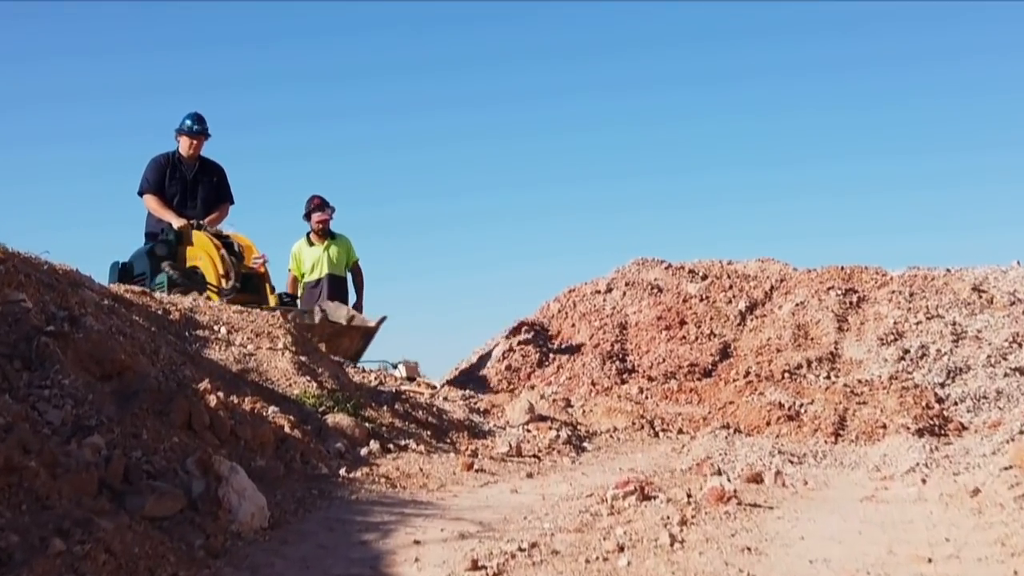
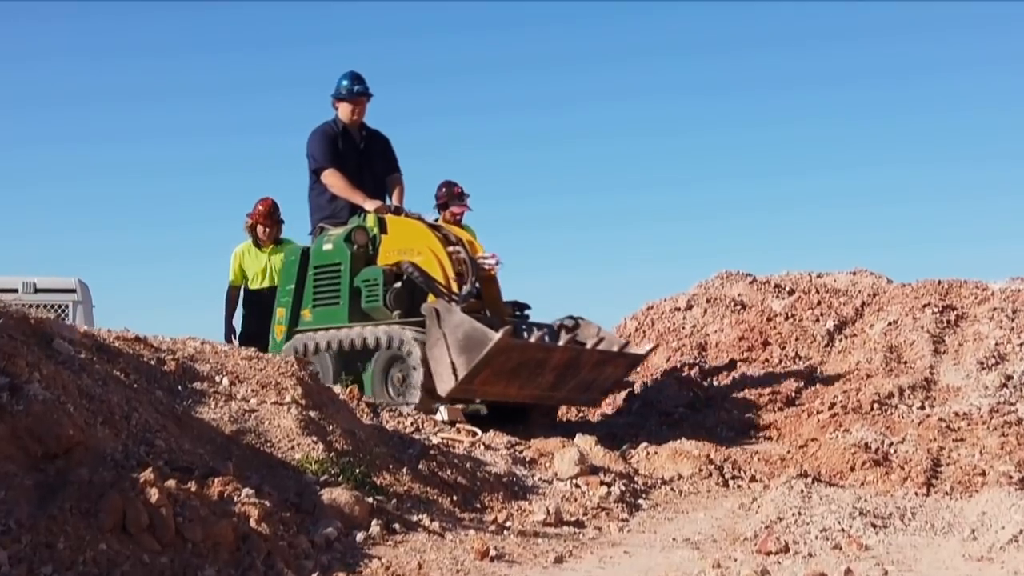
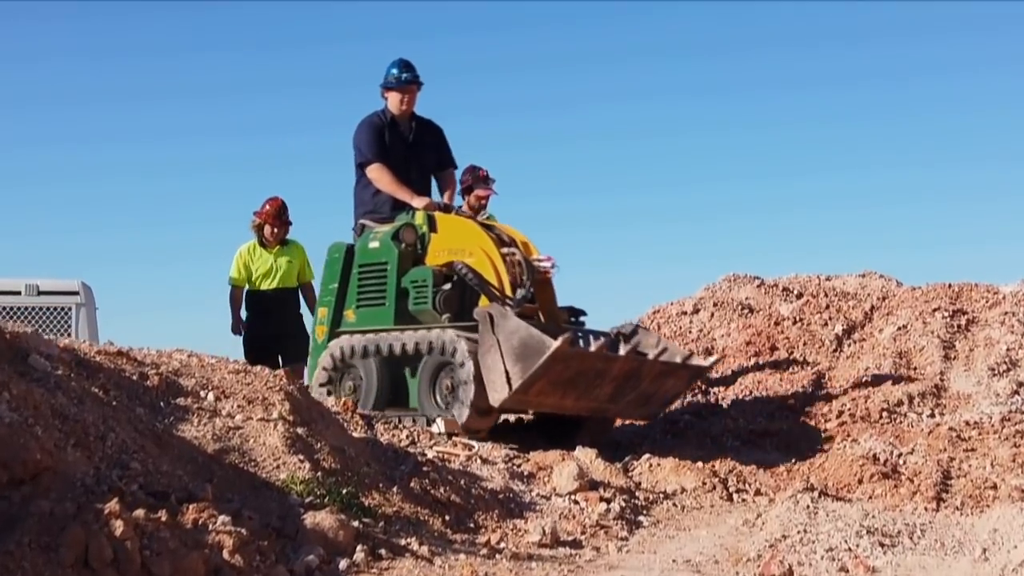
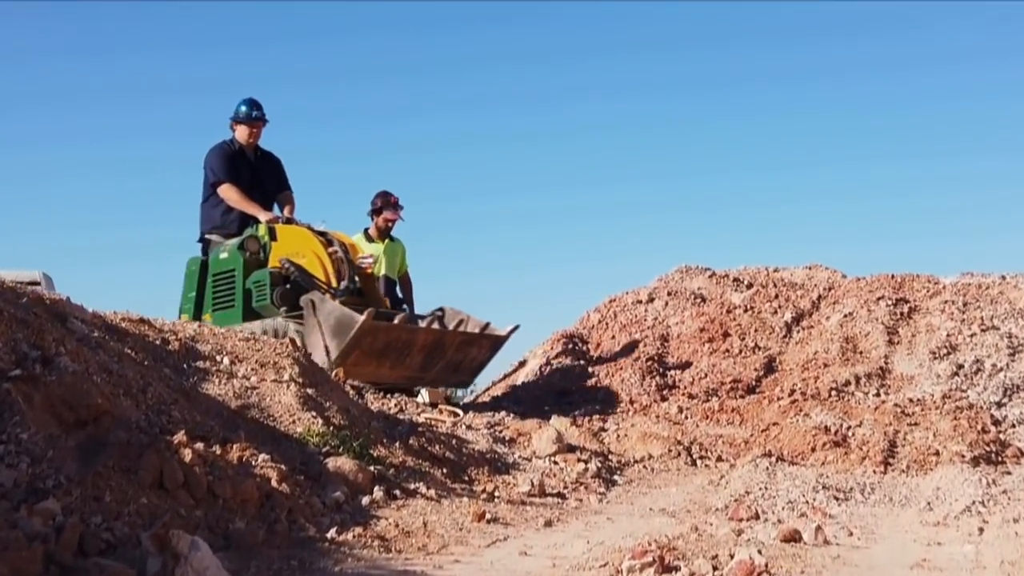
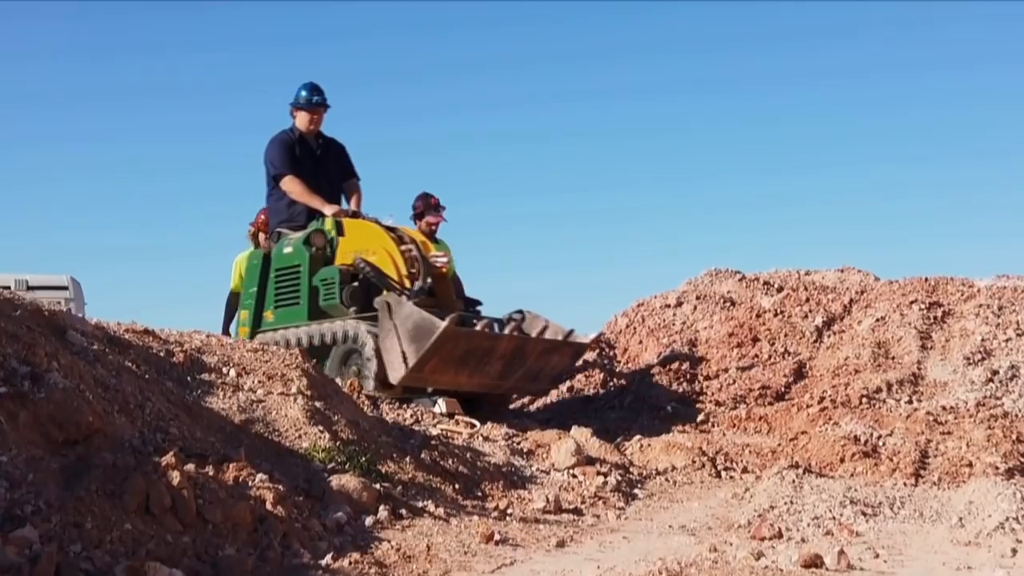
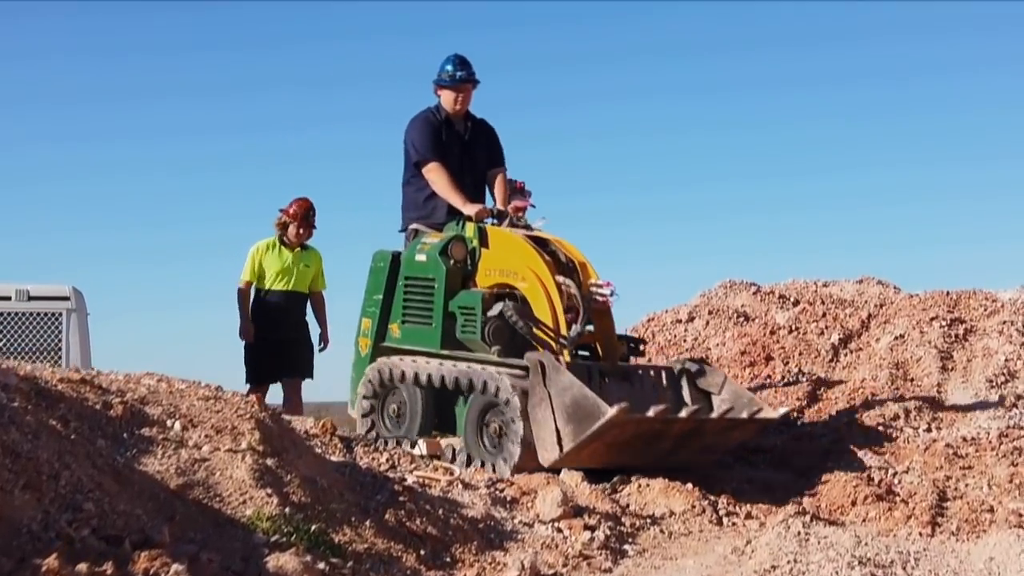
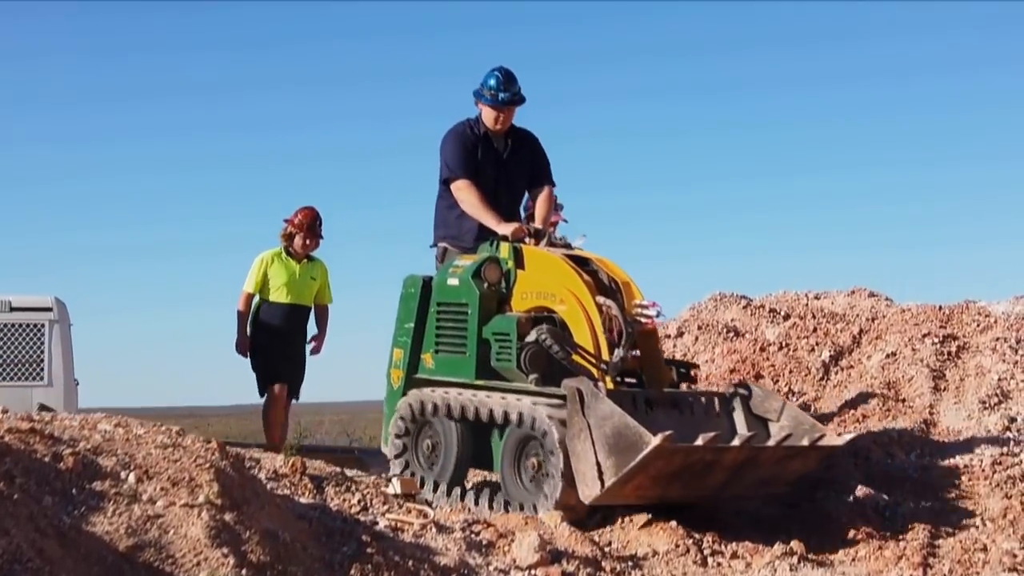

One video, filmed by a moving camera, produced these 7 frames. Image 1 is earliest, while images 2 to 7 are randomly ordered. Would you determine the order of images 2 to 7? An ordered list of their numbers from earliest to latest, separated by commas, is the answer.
4, 5, 2, 3, 6, 7
